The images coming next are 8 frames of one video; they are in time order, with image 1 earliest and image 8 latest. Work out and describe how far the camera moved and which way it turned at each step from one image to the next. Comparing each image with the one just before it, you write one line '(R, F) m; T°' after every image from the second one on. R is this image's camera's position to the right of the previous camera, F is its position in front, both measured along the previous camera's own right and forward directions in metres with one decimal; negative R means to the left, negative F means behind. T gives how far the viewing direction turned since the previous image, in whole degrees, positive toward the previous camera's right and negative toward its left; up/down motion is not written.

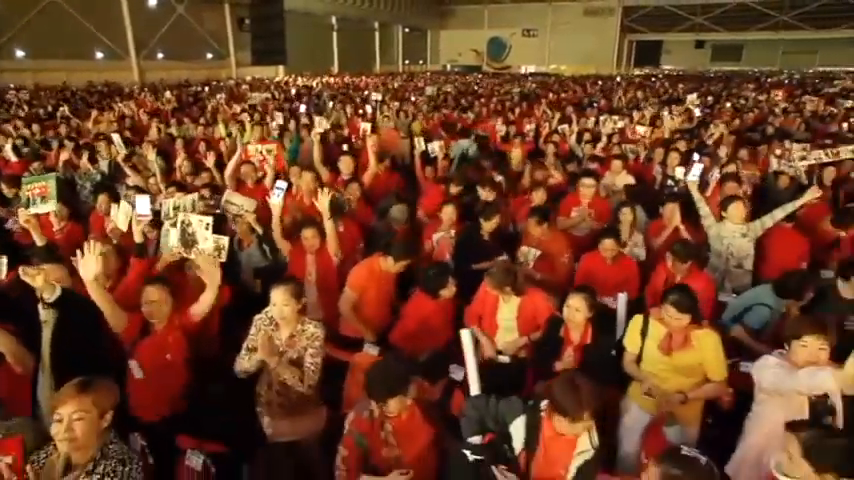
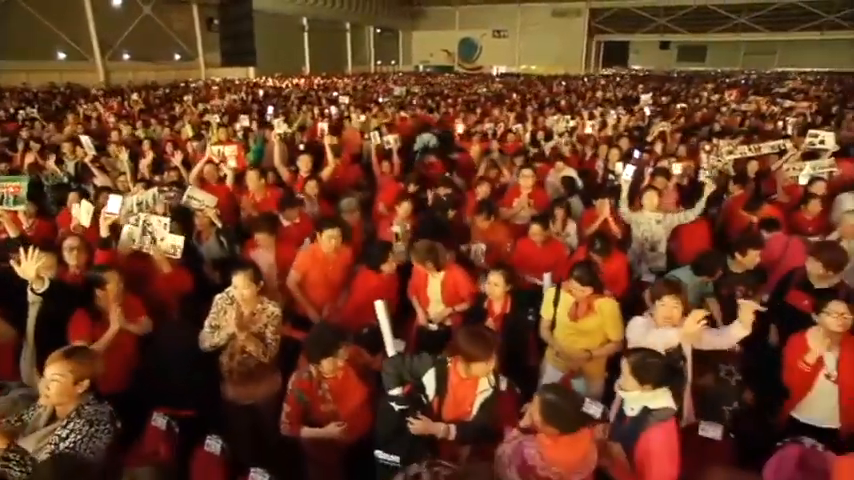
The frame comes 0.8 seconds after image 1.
(+0.2, -0.4) m; +2°
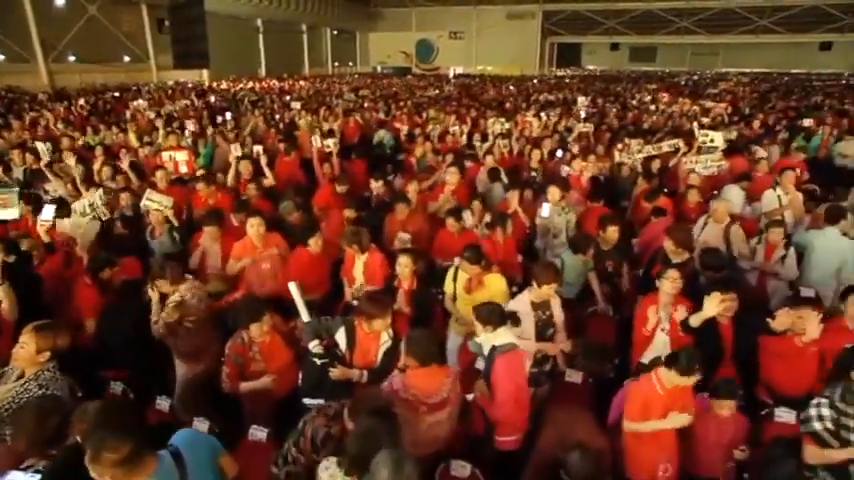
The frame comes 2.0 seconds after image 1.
(+0.2, -0.6) m; +4°
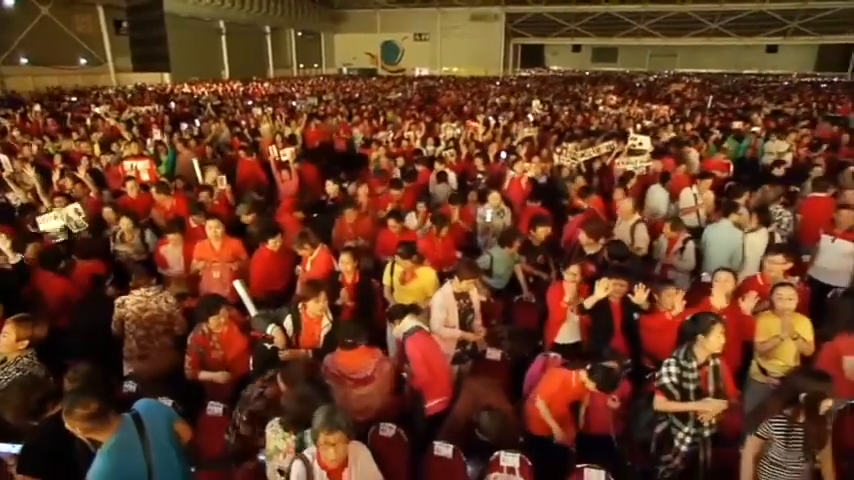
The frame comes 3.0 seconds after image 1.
(+0.2, -0.5) m; +3°
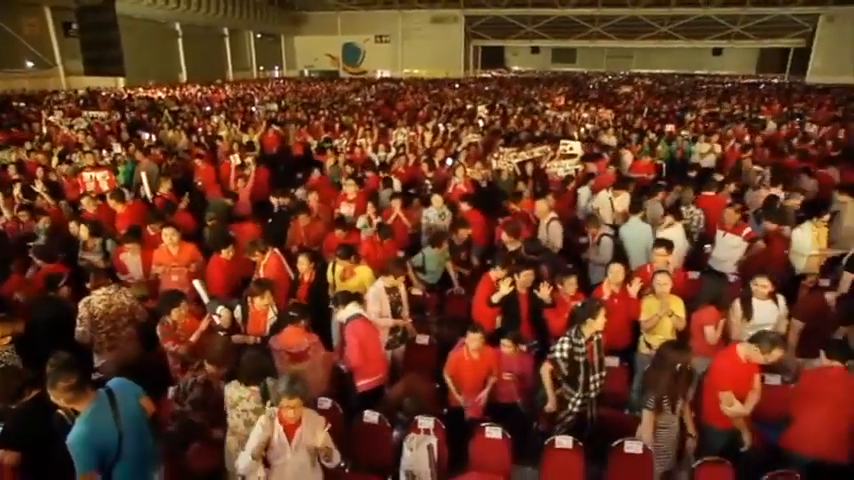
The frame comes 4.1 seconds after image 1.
(+0.2, -0.5) m; +3°
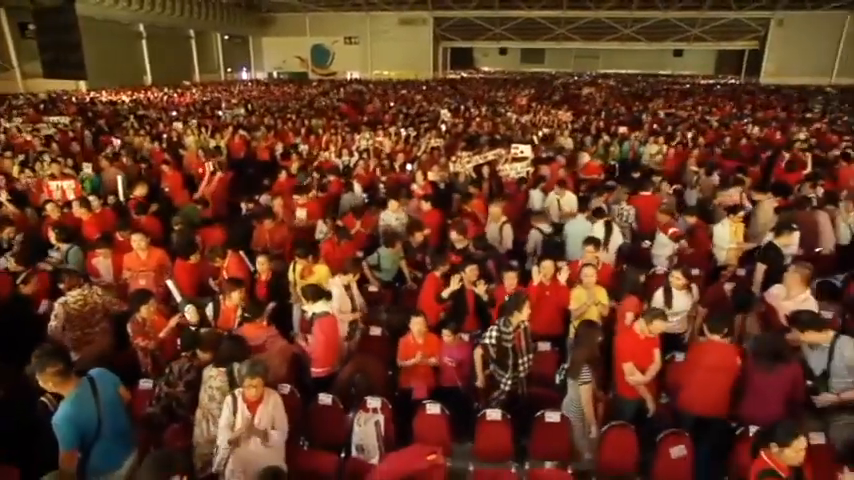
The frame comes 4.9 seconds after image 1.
(+0.1, -0.4) m; +2°
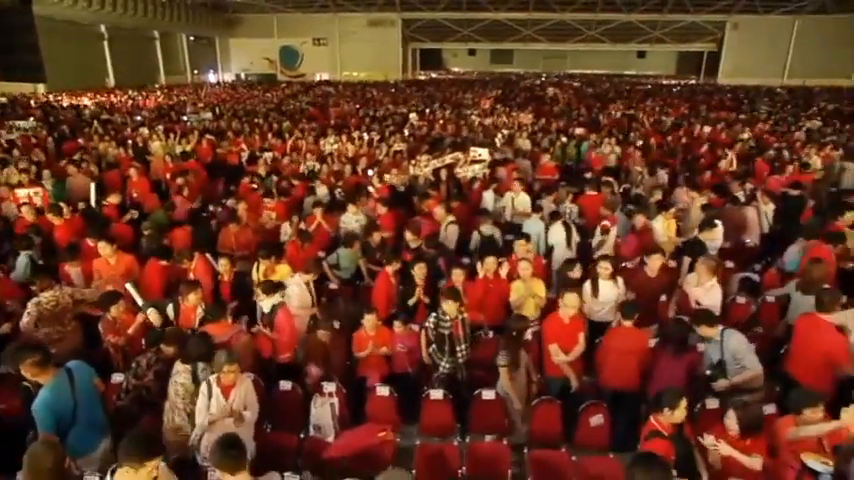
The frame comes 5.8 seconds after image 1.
(+0.1, -0.4) m; +2°
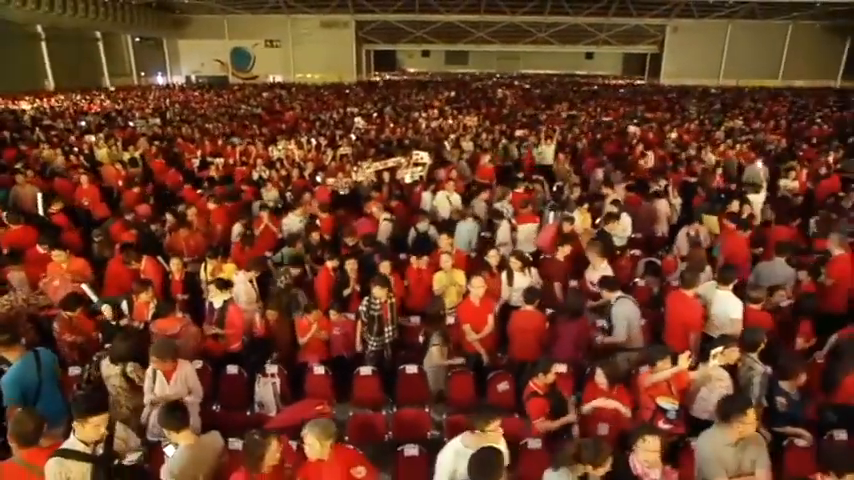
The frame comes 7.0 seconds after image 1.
(+0.2, -0.5) m; +4°
